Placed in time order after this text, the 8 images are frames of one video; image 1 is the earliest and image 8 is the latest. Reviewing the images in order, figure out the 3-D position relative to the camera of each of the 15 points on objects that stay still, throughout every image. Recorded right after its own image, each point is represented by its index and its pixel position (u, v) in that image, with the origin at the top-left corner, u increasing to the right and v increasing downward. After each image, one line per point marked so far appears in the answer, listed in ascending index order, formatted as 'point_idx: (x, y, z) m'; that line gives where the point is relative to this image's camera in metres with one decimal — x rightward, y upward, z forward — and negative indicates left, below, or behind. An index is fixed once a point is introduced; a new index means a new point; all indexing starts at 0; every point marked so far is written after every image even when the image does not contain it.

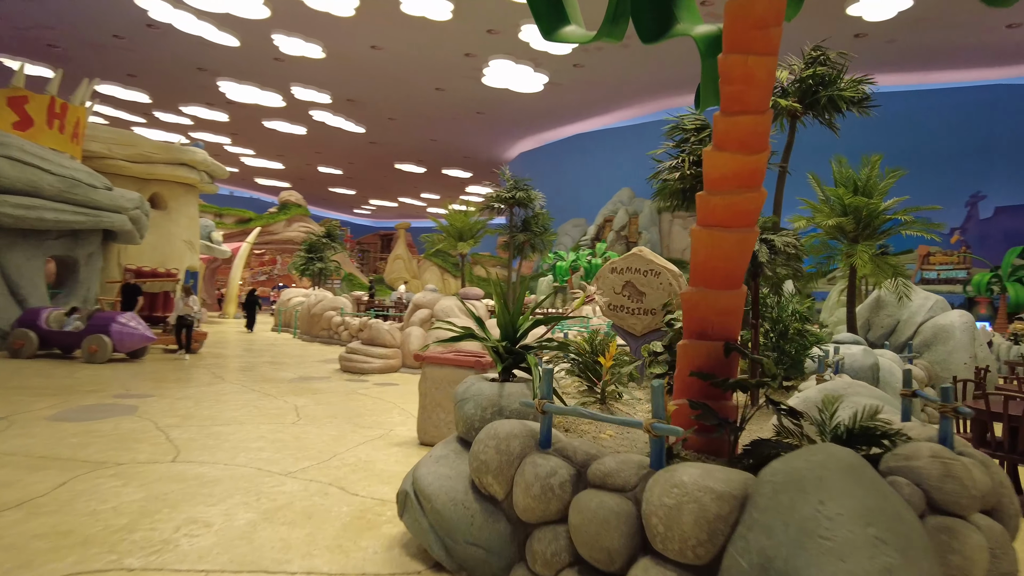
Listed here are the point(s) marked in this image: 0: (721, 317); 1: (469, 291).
0: (+0.7, -0.1, +2.4) m
1: (-0.7, 0.0, +10.2) m
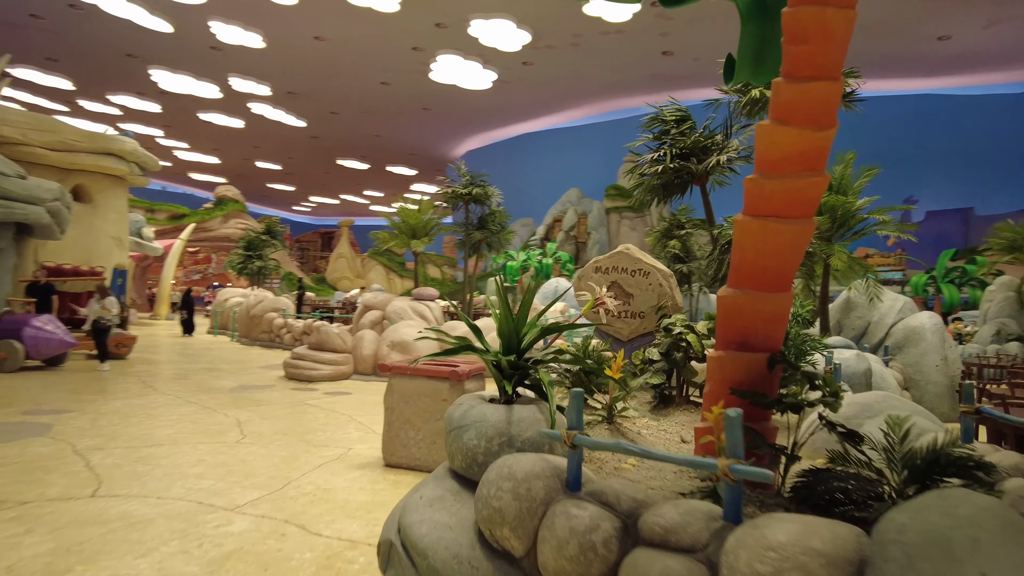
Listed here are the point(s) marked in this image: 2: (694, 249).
0: (+0.8, -0.1, +2.0) m
1: (-1.3, 0.0, +9.7) m
2: (+3.2, +0.7, +11.9) m
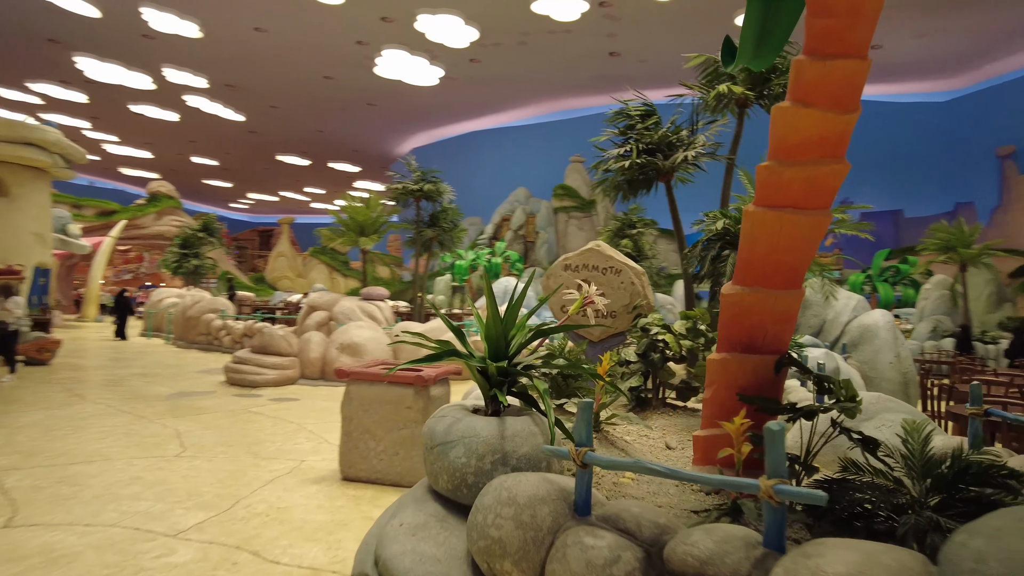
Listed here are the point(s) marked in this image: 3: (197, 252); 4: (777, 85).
0: (+0.7, -0.1, +1.9) m
1: (-1.9, 0.0, +9.3) m
2: (+2.3, +0.7, +11.9) m
3: (-7.9, +0.9, +17.0) m
4: (+1.9, +1.4, +4.8) m
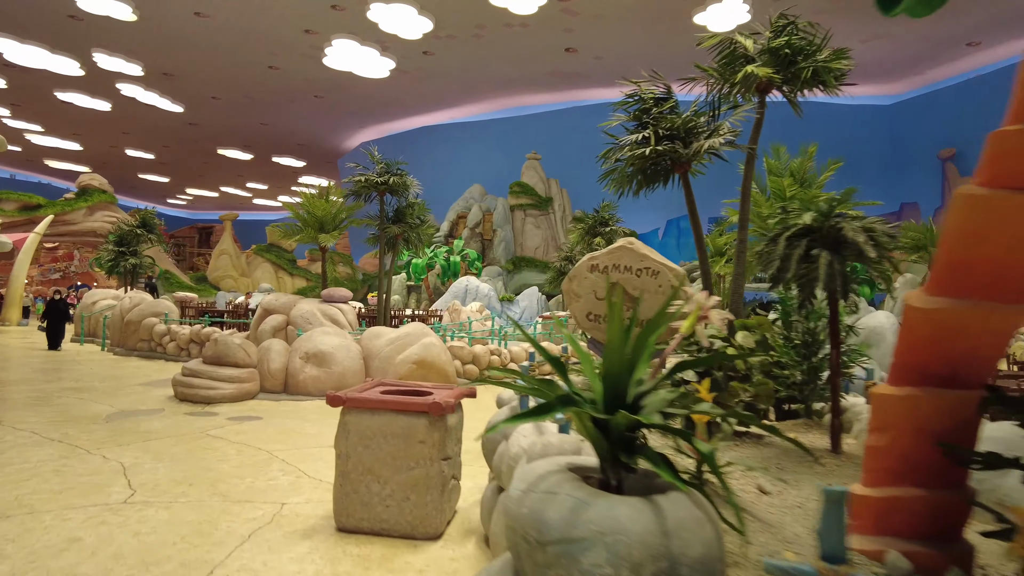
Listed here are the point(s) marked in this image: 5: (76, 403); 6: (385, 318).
0: (+1.0, -0.1, +1.4) m
1: (-2.2, 0.0, +8.6) m
2: (+1.8, +0.7, +11.5) m
3: (-8.8, +0.9, +15.8) m
4: (+1.9, +1.4, +4.4) m
5: (-3.7, -1.0, +5.7) m
6: (-1.9, -0.5, +10.4) m
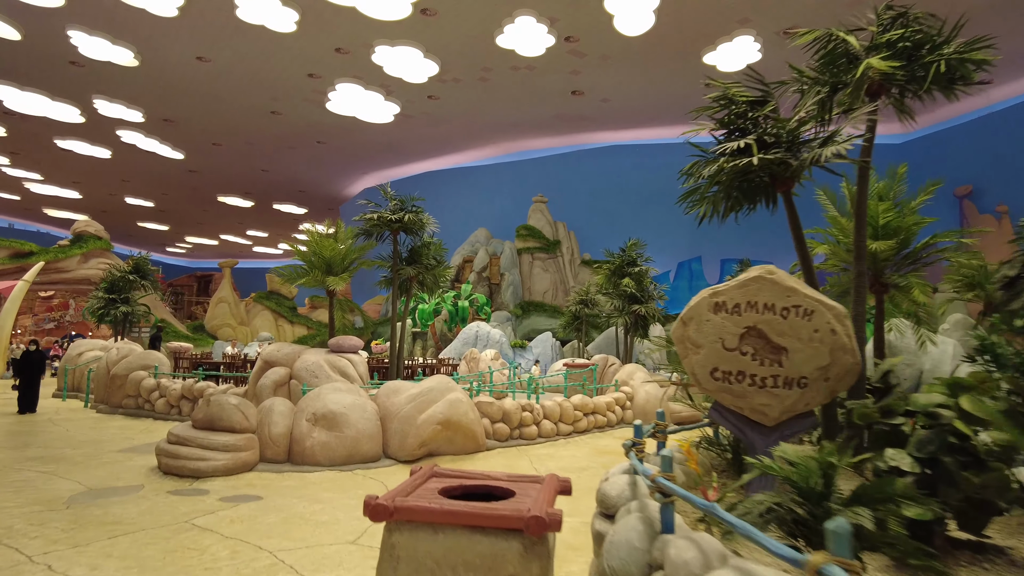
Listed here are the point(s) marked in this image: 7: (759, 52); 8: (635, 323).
0: (+1.3, -0.2, +0.5) m
1: (-1.9, -0.6, +7.7) m
2: (+2.1, 0.0, +10.7) m
3: (-8.5, -0.2, +14.9) m
4: (+2.2, +1.2, +3.6) m
5: (-3.3, -1.3, +4.8) m
6: (-1.6, -1.1, +9.5) m
7: (+4.7, +4.5, +13.3) m
8: (+2.0, -0.5, +10.8) m
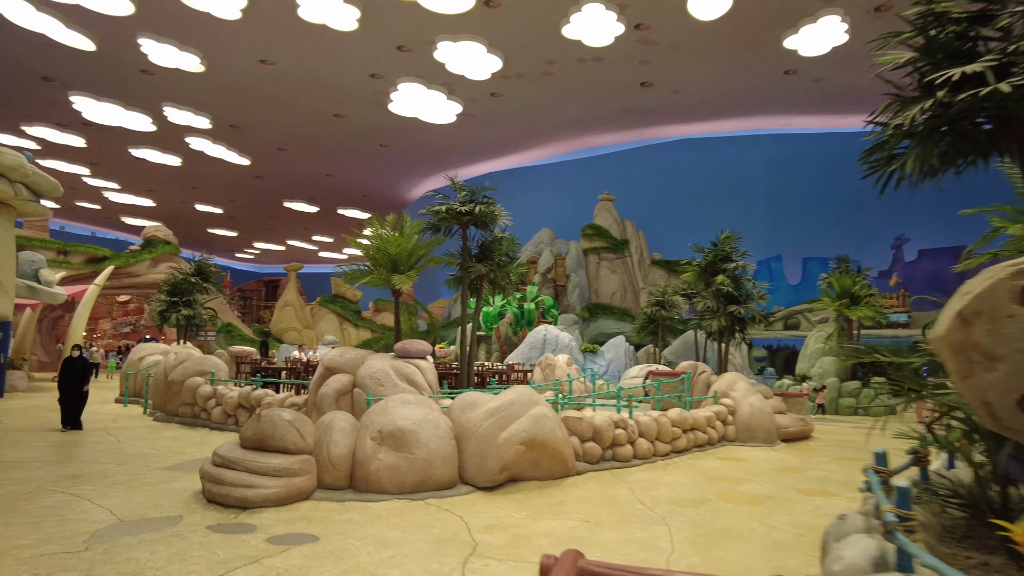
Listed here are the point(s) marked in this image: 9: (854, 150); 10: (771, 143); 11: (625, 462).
0: (+1.5, -0.1, -0.5) m
1: (-1.0, -0.6, +6.9) m
2: (+3.2, 0.0, +9.5) m
3: (-7.0, -0.3, +14.7) m
4: (+2.7, +1.2, +2.5) m
5: (-2.7, -1.3, +4.1) m
6: (-0.6, -1.1, +8.7) m
7: (+6.0, +4.6, +12.0) m
8: (+3.2, -0.5, +9.7) m
9: (+8.3, +3.4, +16.7) m
10: (+6.6, +3.7, +17.6) m
11: (+1.0, -1.5, +5.8) m
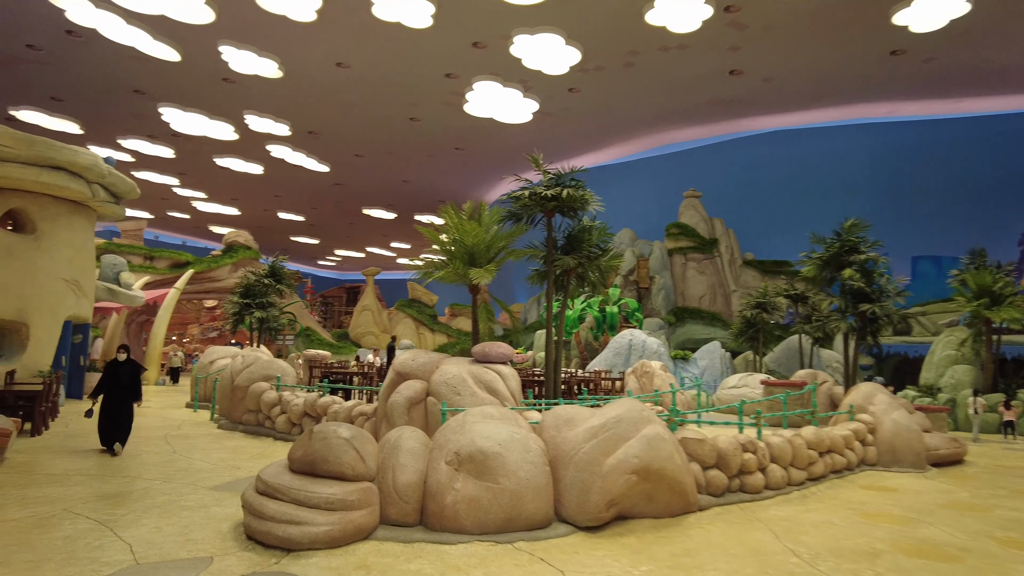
0: (+1.6, 0.0, -1.6) m
1: (-0.2, -0.5, +6.1) m
2: (+4.3, +0.1, +8.2) m
3: (-5.2, -0.3, +14.4) m
4: (+3.0, +1.4, +1.3) m
5: (-2.1, -1.3, +3.5) m
6: (+0.5, -1.1, +7.7) m
7: (+7.4, +4.6, +10.3) m
8: (+4.3, -0.5, +8.3) m
9: (+10.2, +3.4, +14.8) m
10: (+8.6, +3.7, +15.9) m
11: (+1.7, -1.4, +4.7) m
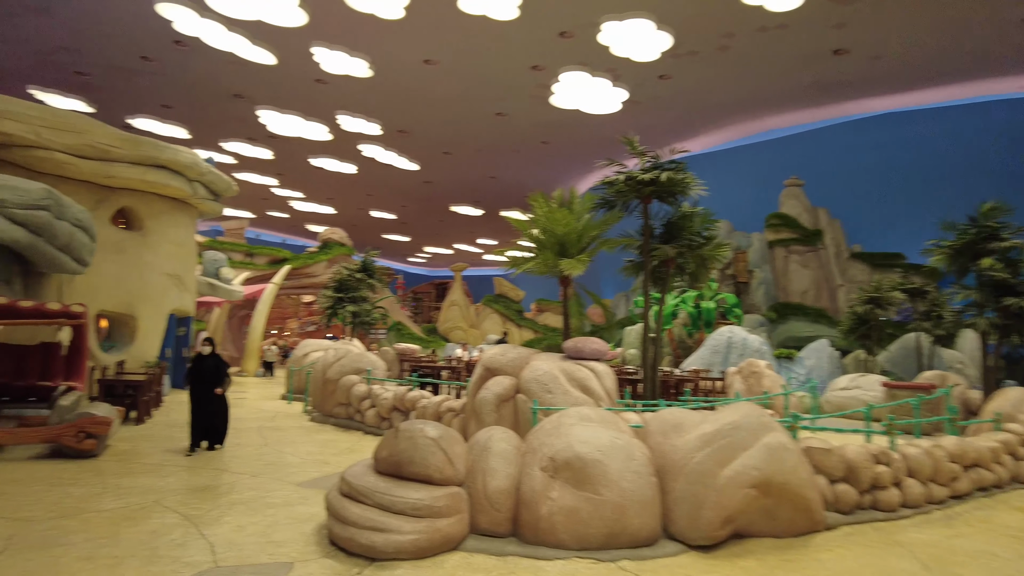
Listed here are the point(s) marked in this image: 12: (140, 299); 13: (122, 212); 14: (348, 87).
0: (+1.4, +0.1, -2.2) m
1: (+0.6, -0.5, +5.7) m
2: (+5.4, +0.2, +7.2) m
3: (-3.3, -0.2, +14.6) m
4: (+3.2, +1.4, +0.5) m
5: (-1.7, -1.2, +3.3) m
6: (+1.5, -1.0, +7.3) m
7: (+8.6, +4.7, +9.0) m
8: (+5.3, -0.4, +7.4) m
9: (+12.0, +3.5, +13.0) m
10: (+10.5, +3.9, +14.3) m
11: (+2.3, -1.4, +4.1) m
12: (-4.6, -0.1, +7.9) m
13: (-5.8, +1.1, +10.1) m
14: (-3.7, +4.8, +14.9) m
